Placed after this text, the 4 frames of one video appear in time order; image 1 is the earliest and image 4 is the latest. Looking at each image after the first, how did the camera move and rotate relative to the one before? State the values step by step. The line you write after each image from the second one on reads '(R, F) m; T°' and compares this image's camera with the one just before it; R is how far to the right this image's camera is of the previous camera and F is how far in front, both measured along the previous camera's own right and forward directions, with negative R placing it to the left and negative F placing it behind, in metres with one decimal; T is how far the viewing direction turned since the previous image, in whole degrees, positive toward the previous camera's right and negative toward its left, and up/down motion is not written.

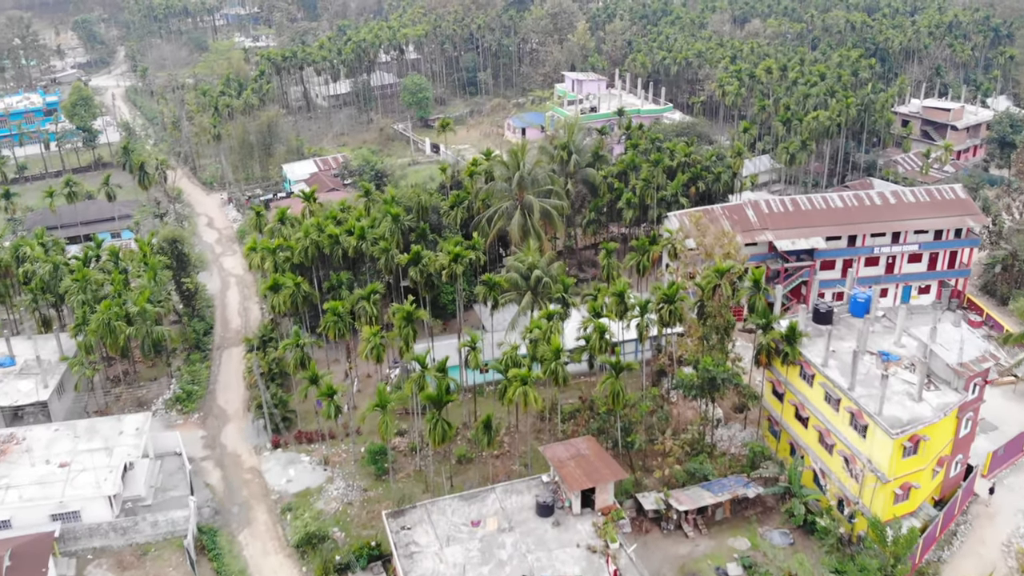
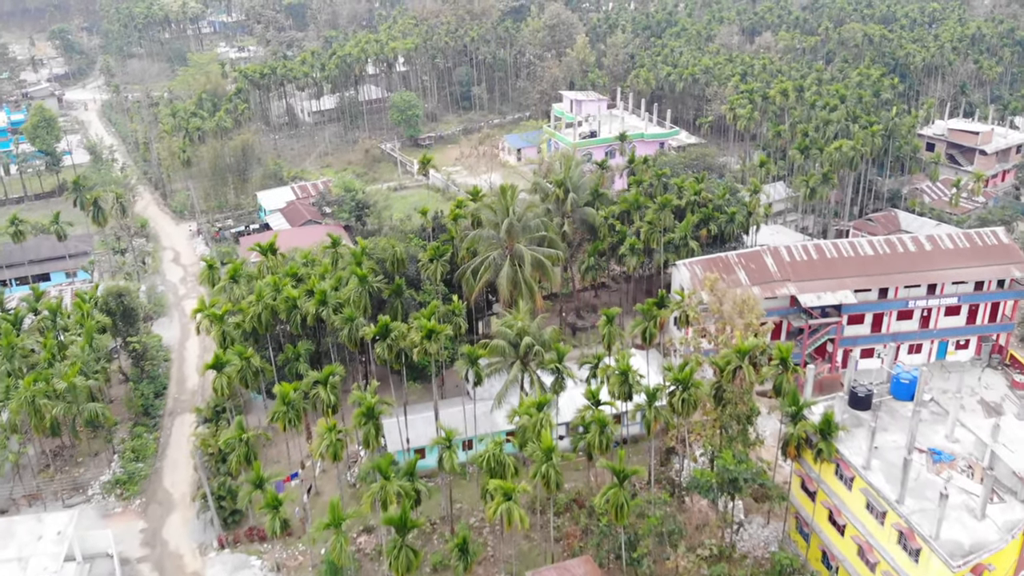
(+0.4, +6.1) m; 0°
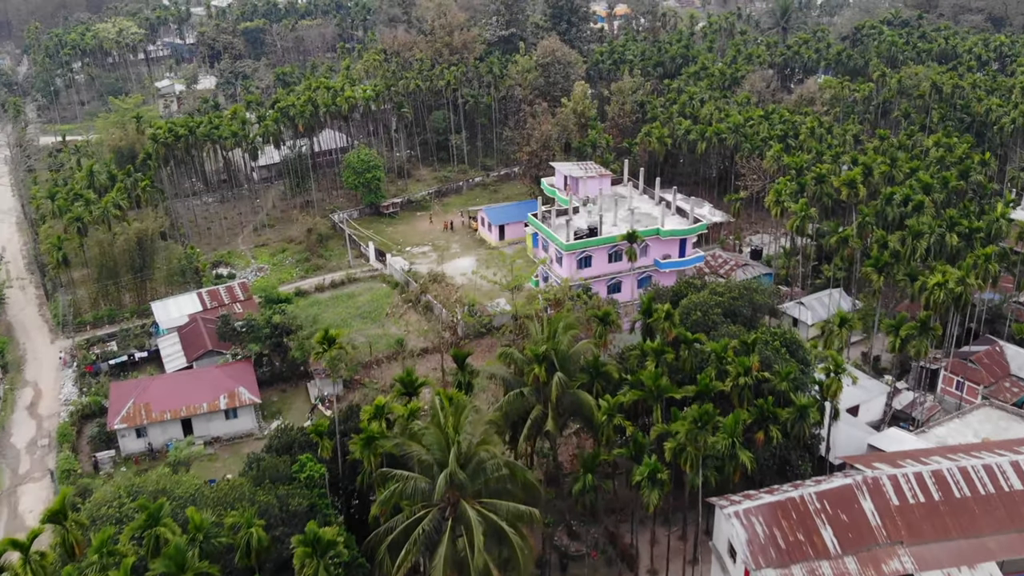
(+1.1, +17.6) m; 0°
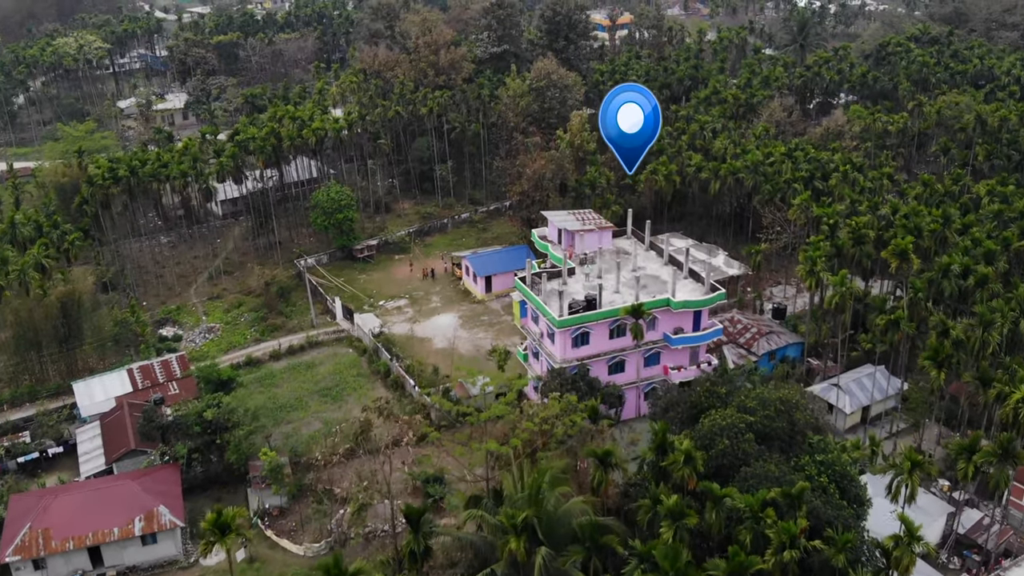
(+0.5, +8.4) m; 0°
